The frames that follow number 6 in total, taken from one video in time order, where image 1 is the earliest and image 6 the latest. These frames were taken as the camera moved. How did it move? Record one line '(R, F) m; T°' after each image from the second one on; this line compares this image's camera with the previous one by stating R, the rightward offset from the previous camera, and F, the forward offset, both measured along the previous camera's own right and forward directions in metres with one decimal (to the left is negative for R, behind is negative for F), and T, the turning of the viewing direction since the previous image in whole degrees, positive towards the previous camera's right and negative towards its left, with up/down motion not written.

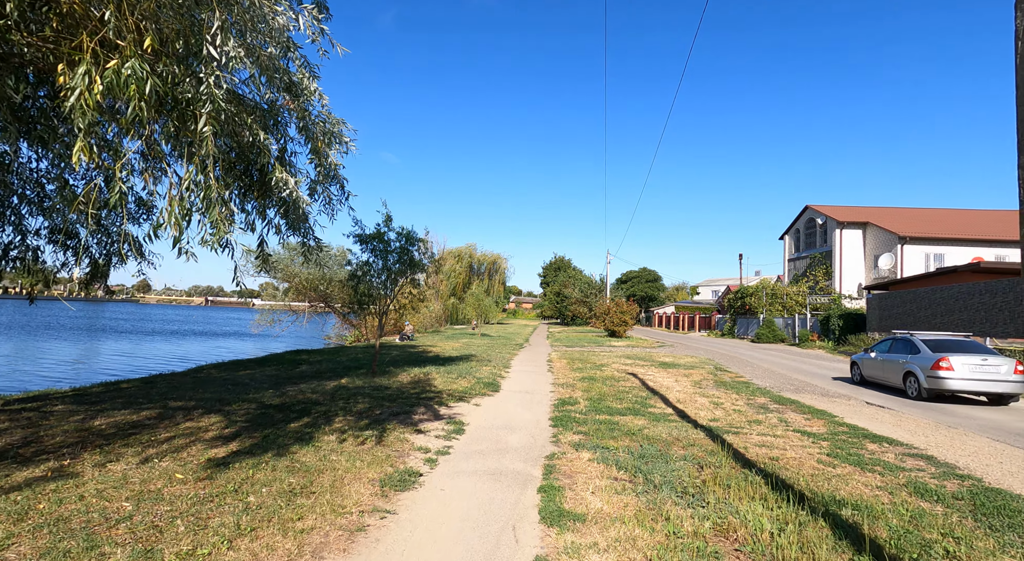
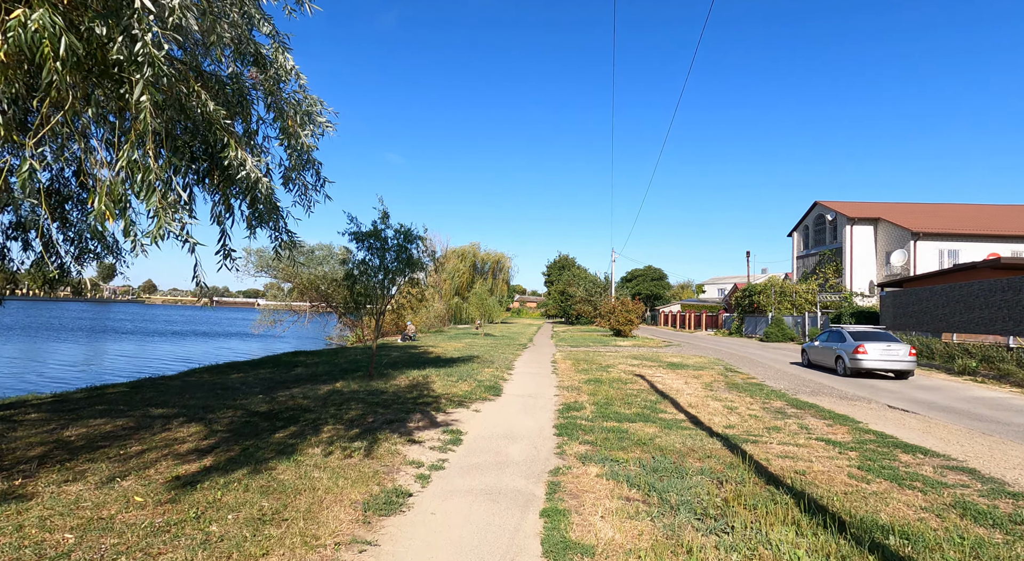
(0.0, +0.5) m; 0°
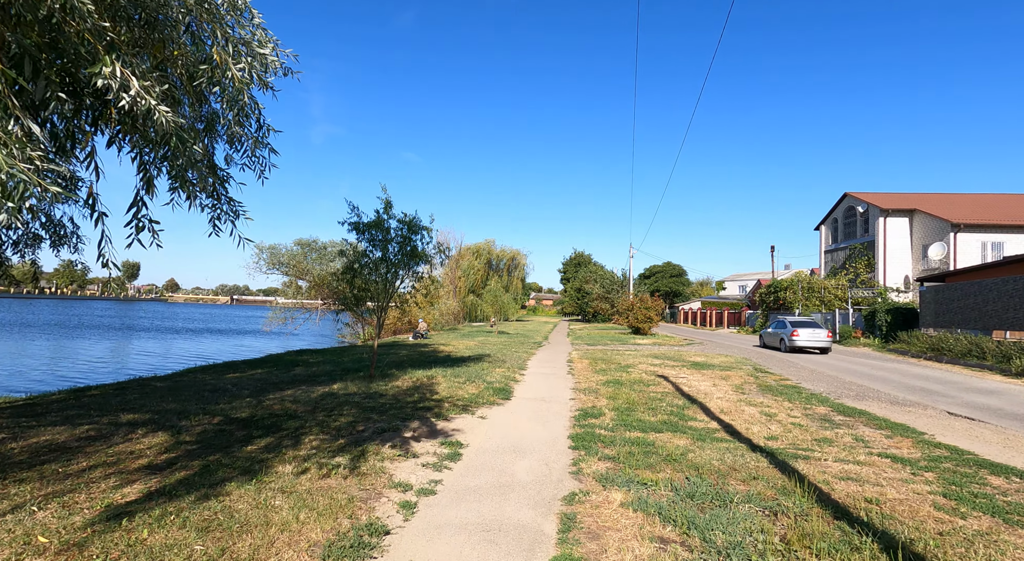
(+0.1, +1.0) m; -2°
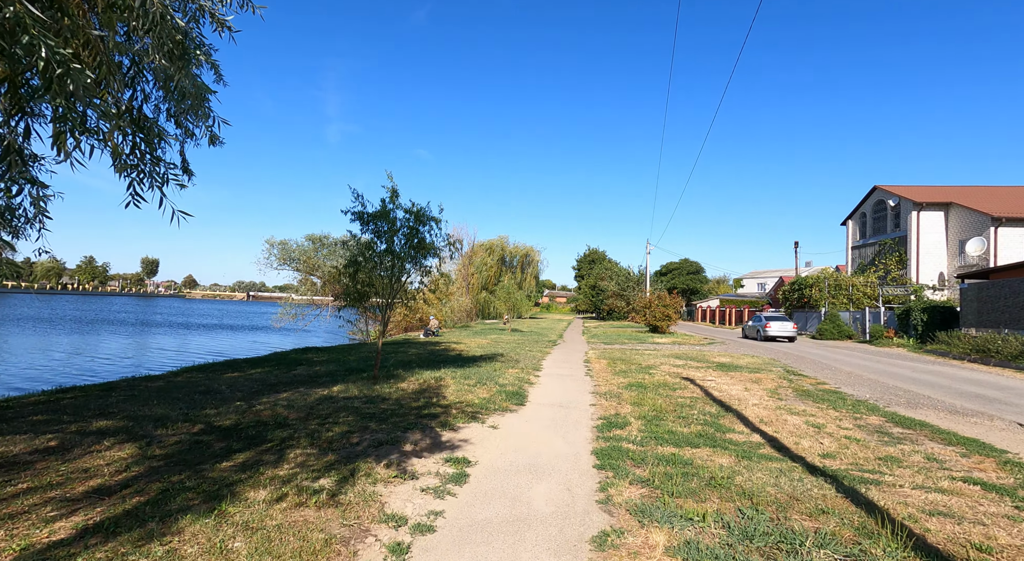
(0.0, +0.9) m; -1°
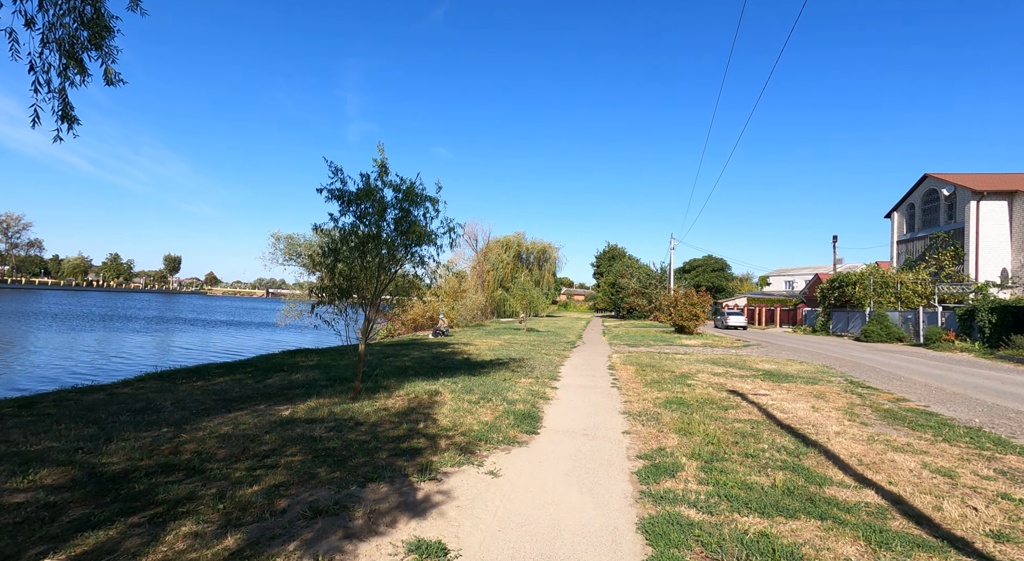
(+0.1, +2.1) m; -2°
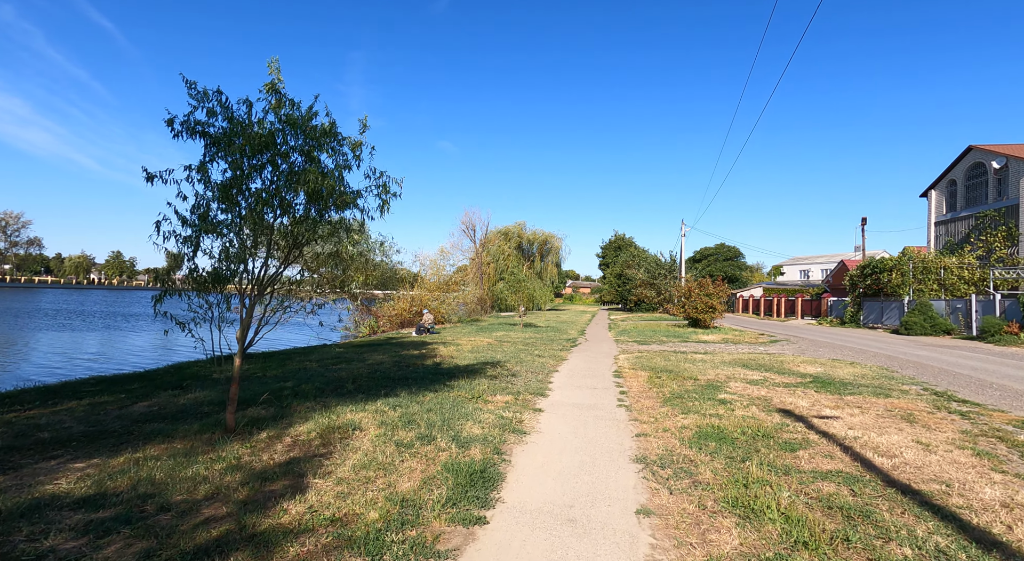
(+0.6, +3.1) m; -1°
